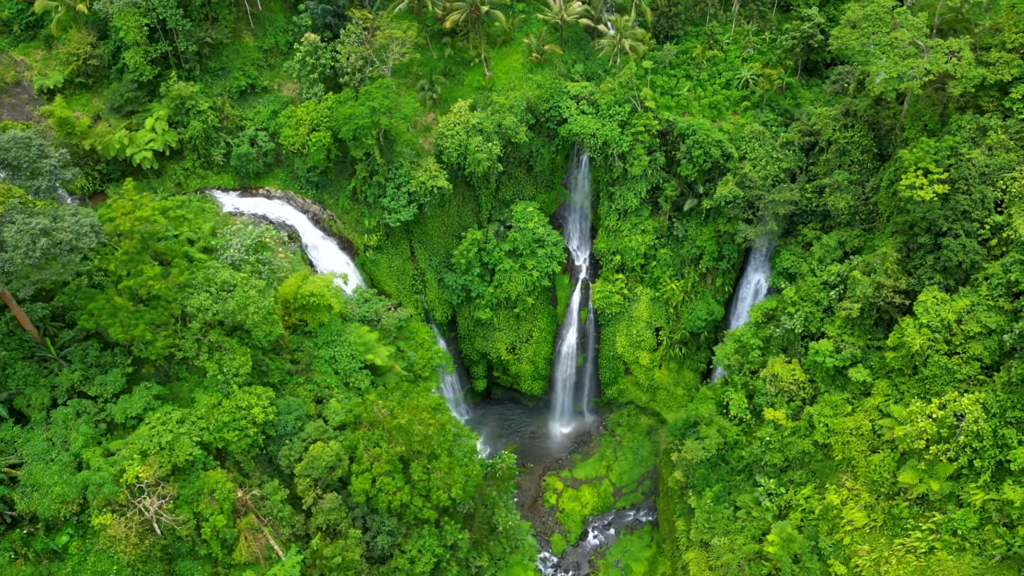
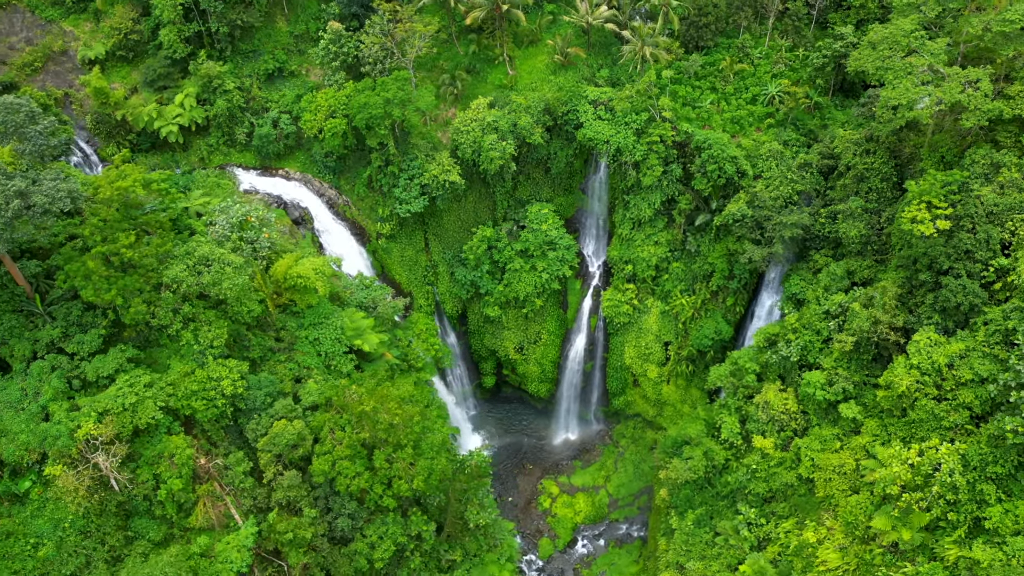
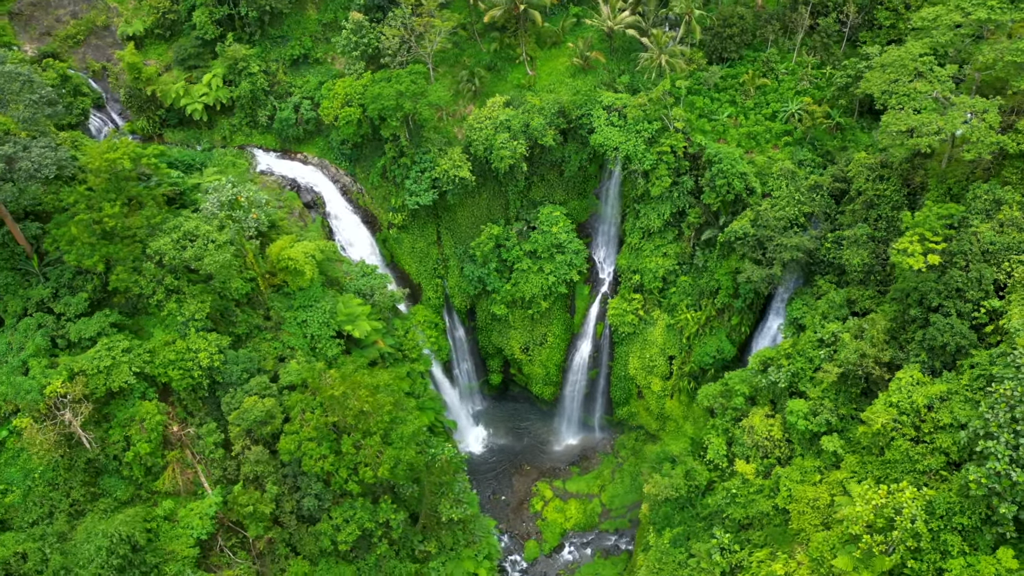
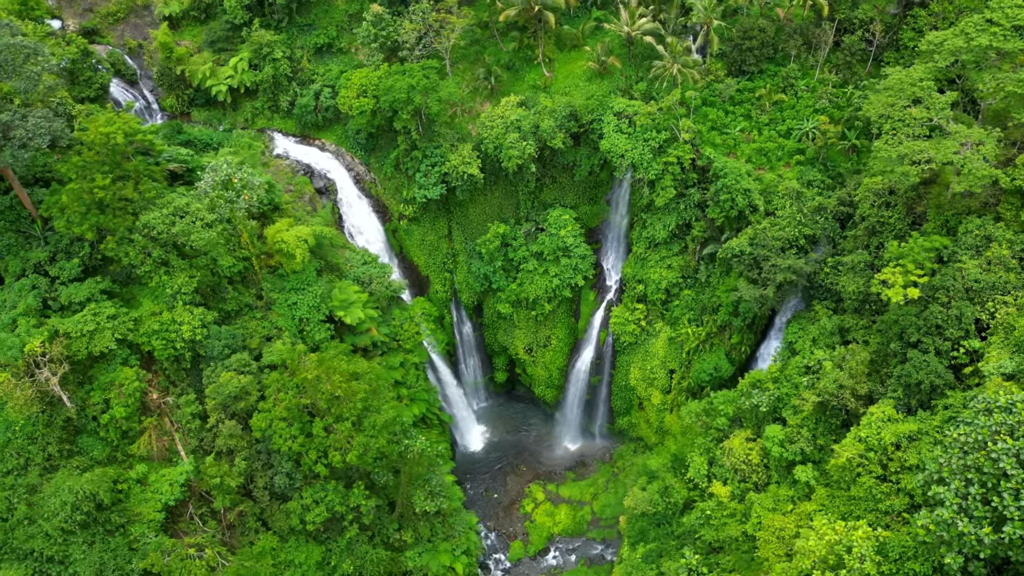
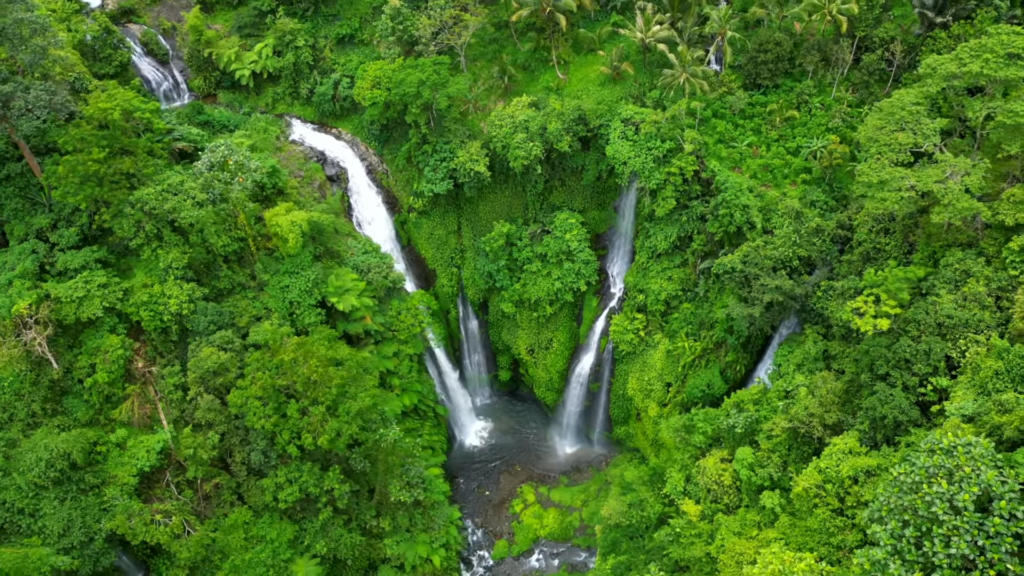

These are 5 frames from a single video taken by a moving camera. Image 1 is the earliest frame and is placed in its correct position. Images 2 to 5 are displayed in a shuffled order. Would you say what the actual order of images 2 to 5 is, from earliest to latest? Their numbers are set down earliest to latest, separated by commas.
2, 3, 4, 5
